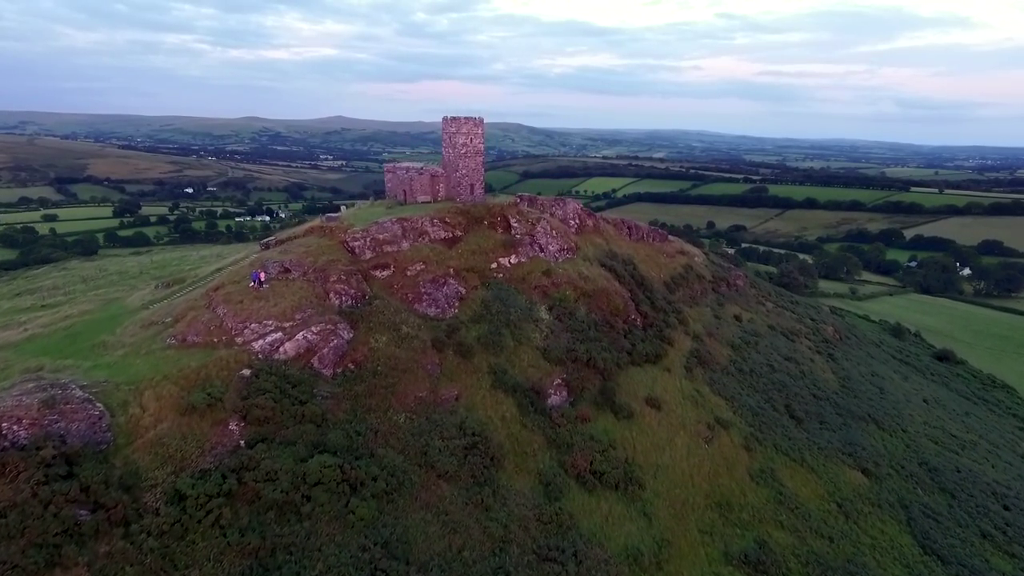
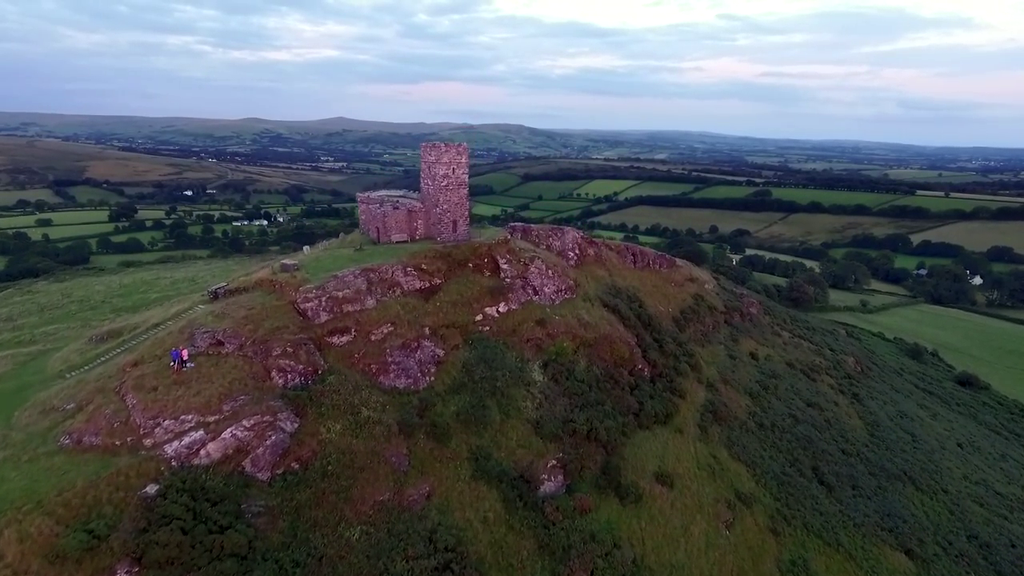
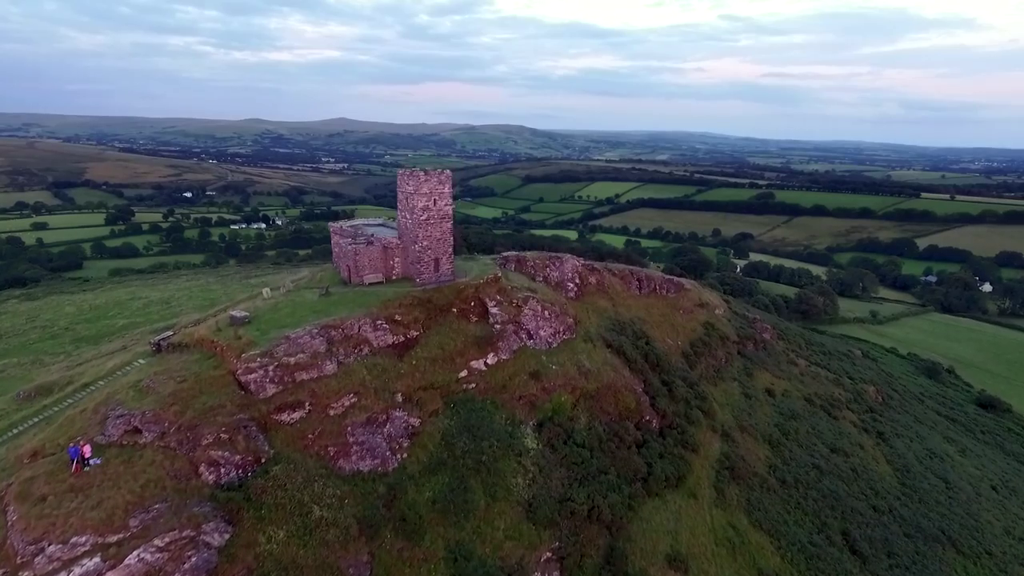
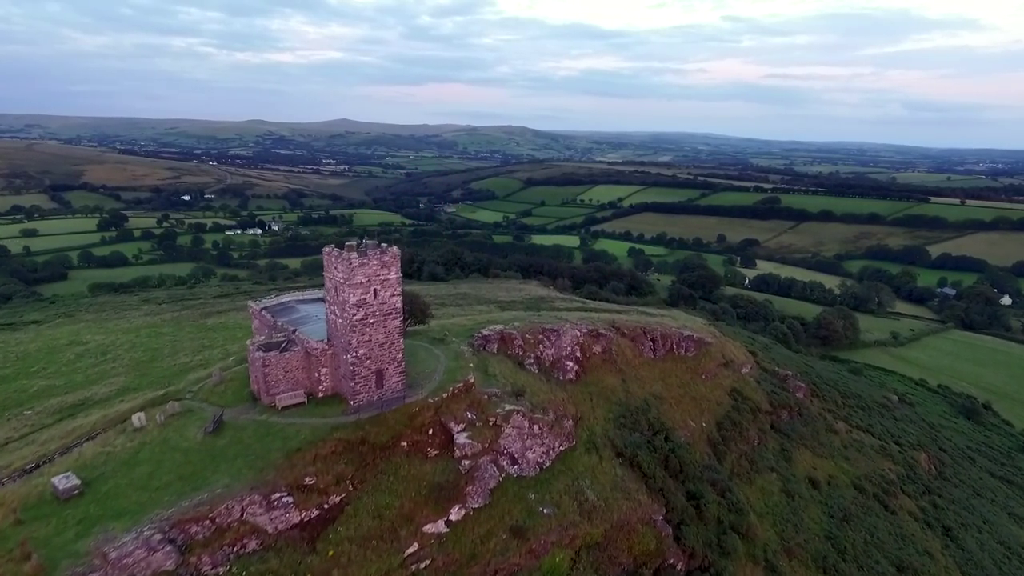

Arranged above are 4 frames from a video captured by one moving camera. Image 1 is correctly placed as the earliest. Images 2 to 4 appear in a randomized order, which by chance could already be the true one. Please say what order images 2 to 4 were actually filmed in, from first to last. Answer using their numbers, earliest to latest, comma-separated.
2, 3, 4
